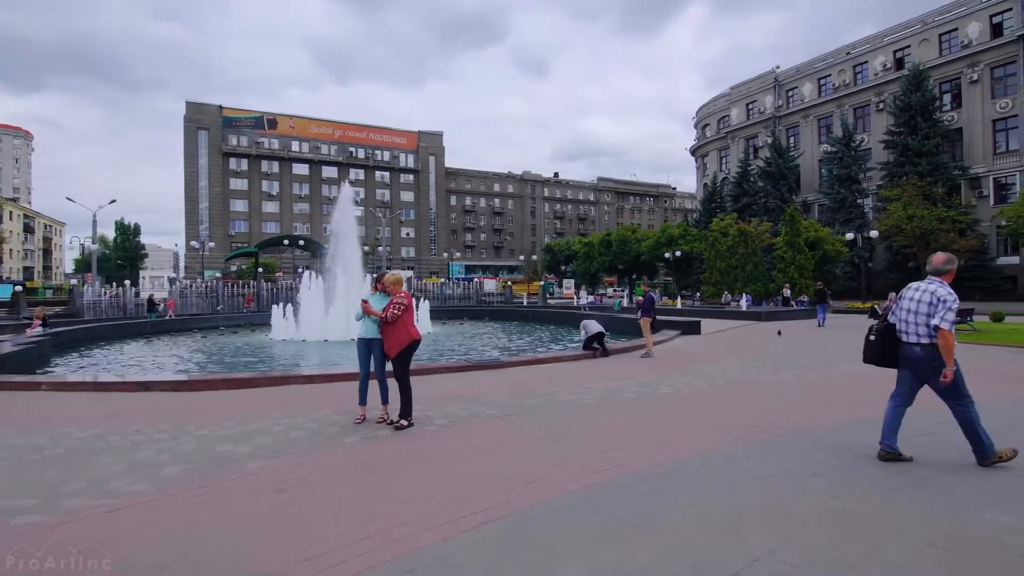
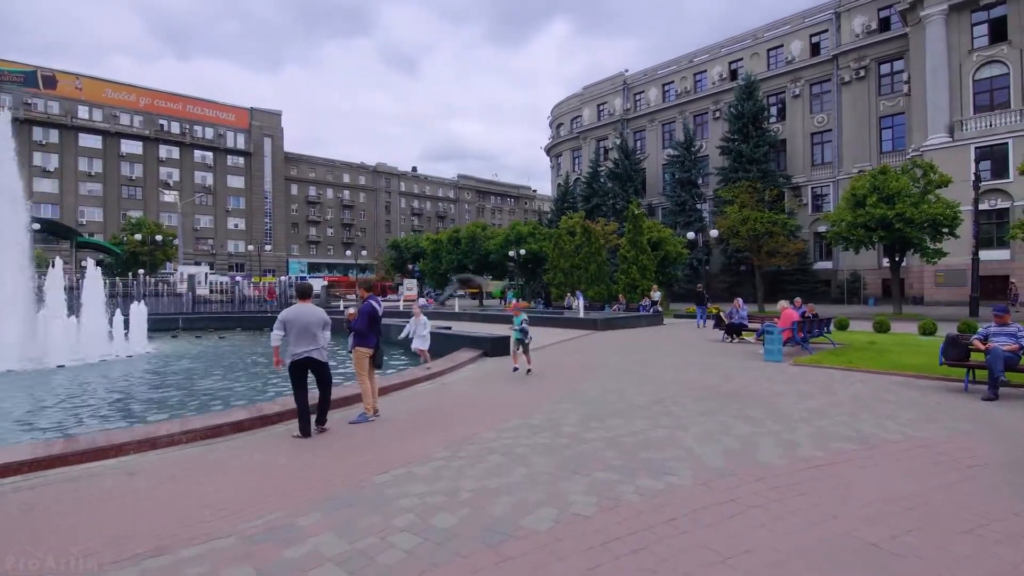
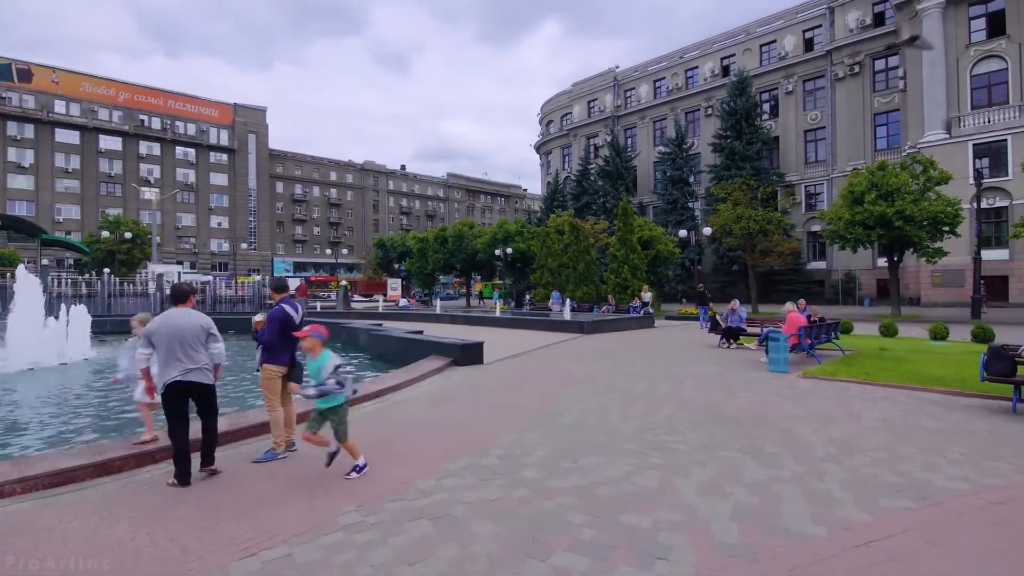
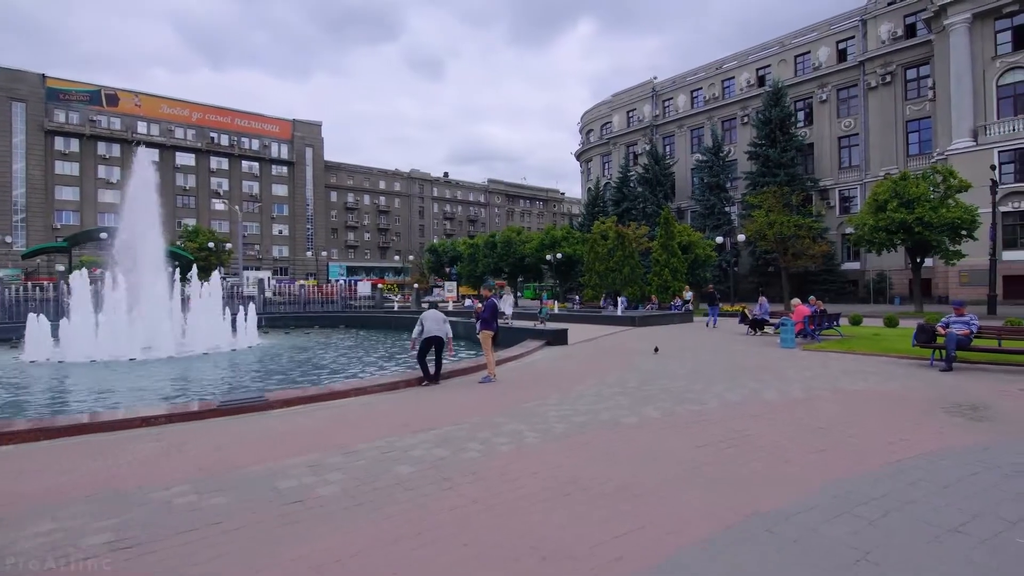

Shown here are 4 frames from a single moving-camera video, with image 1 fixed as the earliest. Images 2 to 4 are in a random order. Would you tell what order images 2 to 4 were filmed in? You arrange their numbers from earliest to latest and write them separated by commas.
4, 2, 3
